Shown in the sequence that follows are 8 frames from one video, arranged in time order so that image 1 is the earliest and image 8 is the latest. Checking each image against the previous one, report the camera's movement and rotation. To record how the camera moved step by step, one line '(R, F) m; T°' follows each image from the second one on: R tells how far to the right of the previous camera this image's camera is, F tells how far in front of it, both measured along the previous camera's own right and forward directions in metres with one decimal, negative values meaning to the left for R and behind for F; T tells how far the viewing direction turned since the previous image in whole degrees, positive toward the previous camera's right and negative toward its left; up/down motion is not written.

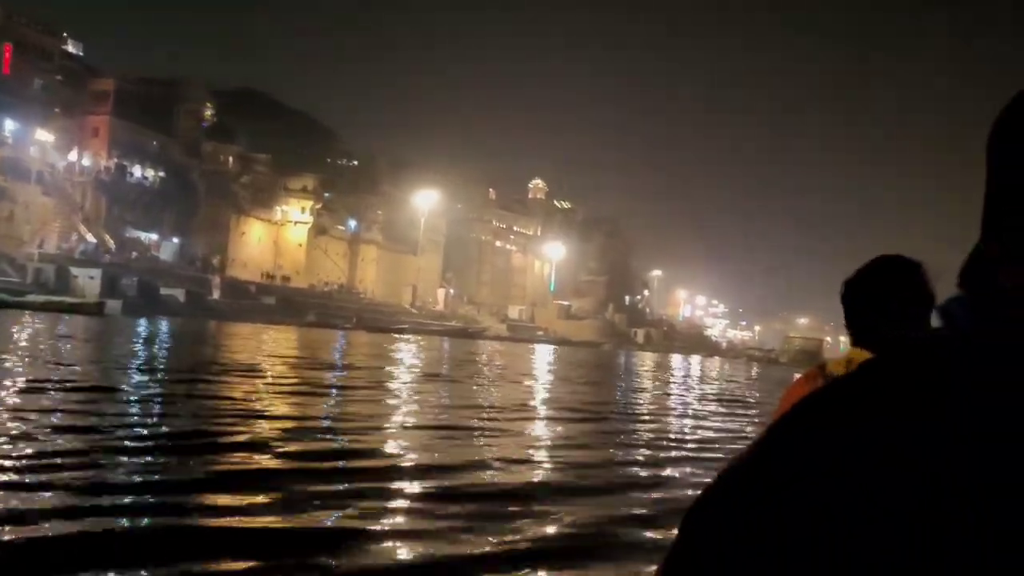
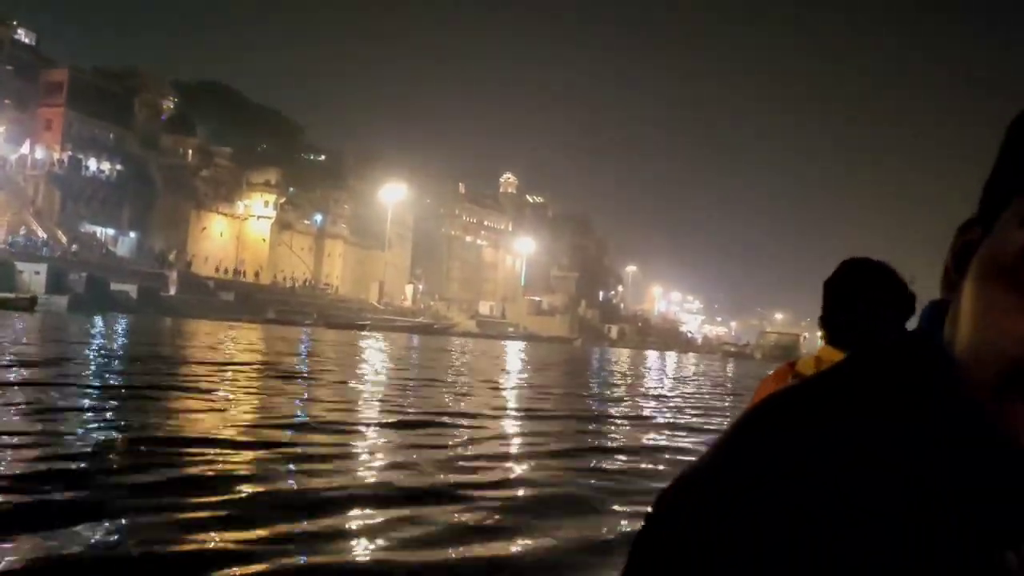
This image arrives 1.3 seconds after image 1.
(+0.5, +0.6) m; +1°
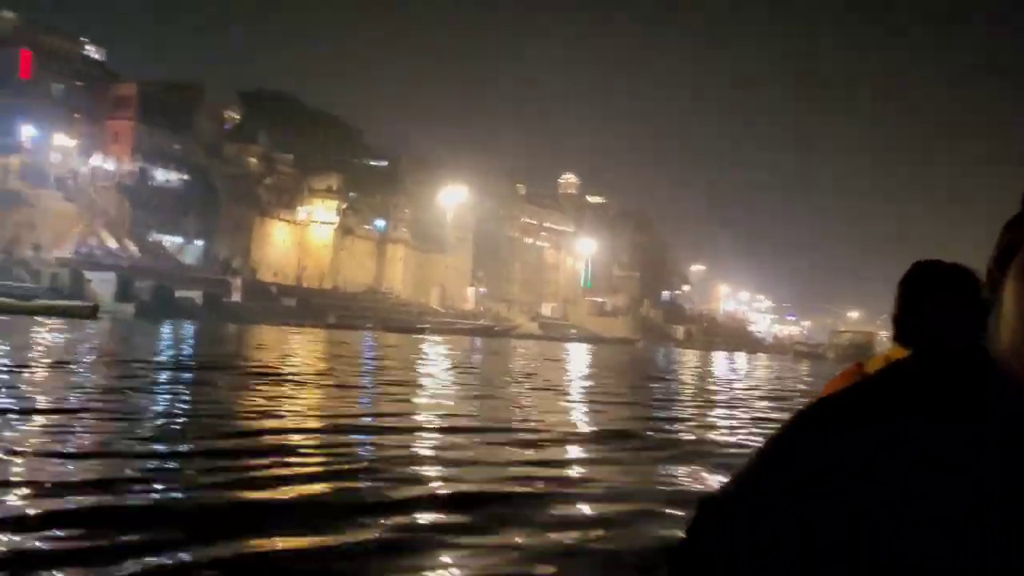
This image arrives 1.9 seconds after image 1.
(+0.3, +0.2) m; -4°
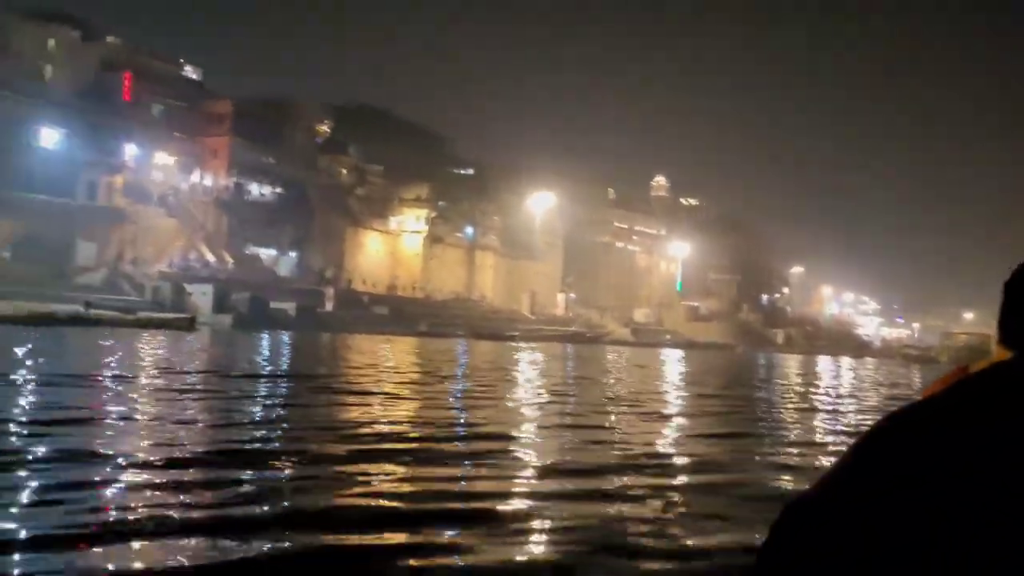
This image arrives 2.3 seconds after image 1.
(+0.2, +0.3) m; -6°
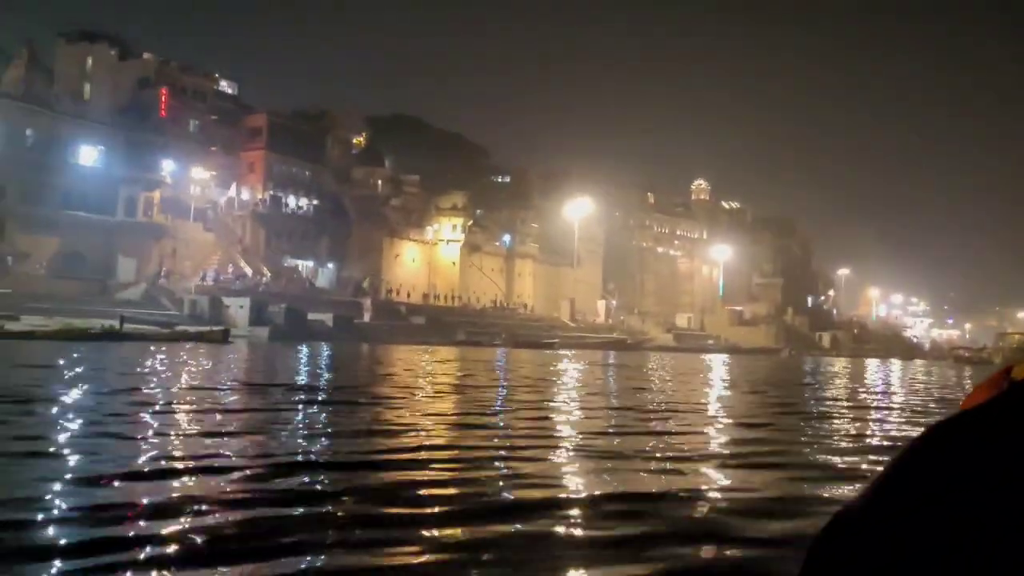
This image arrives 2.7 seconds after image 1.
(+0.2, +0.5) m; -3°
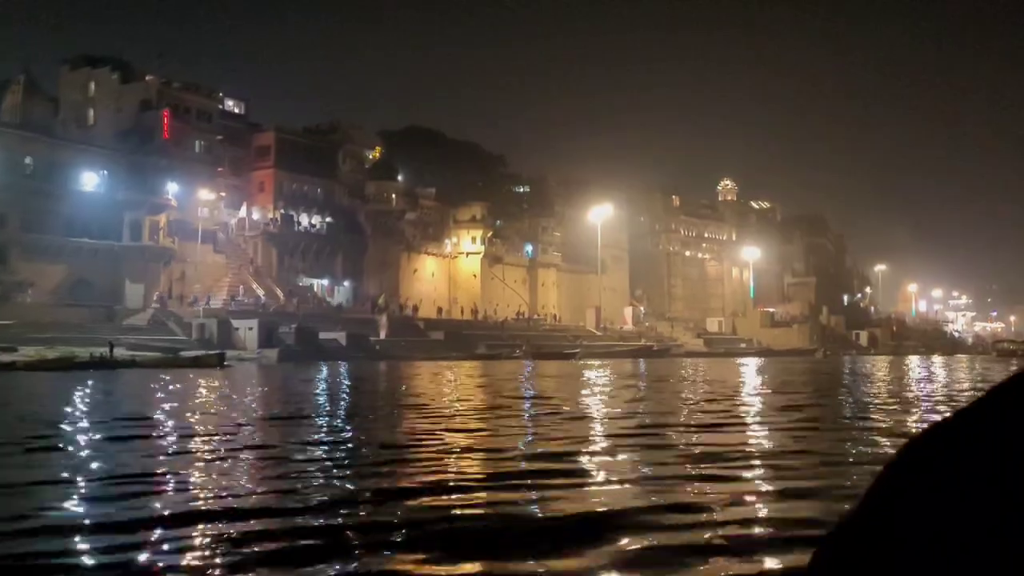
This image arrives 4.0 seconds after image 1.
(+0.6, +1.2) m; -2°
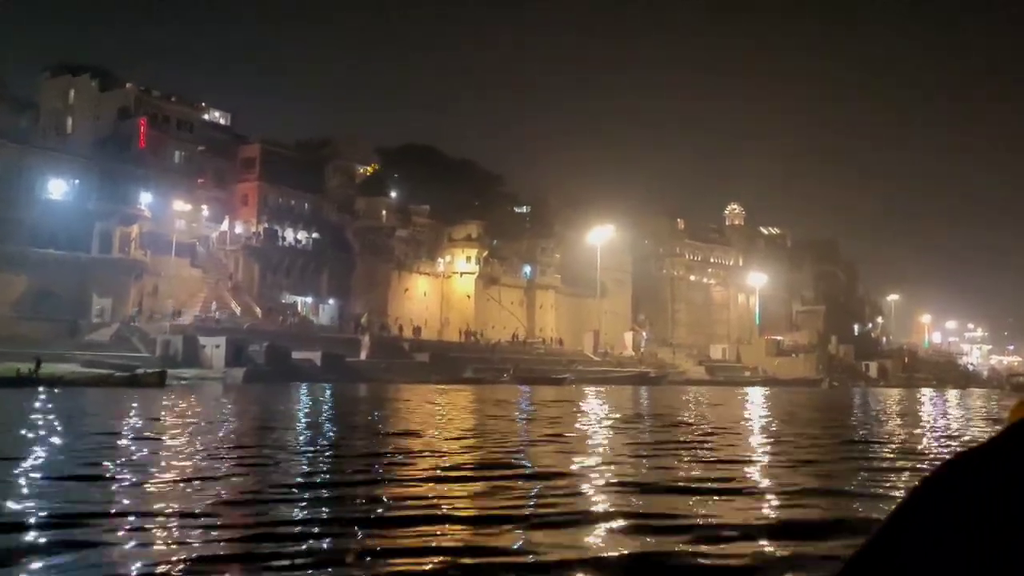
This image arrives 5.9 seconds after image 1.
(+1.0, +1.5) m; -1°
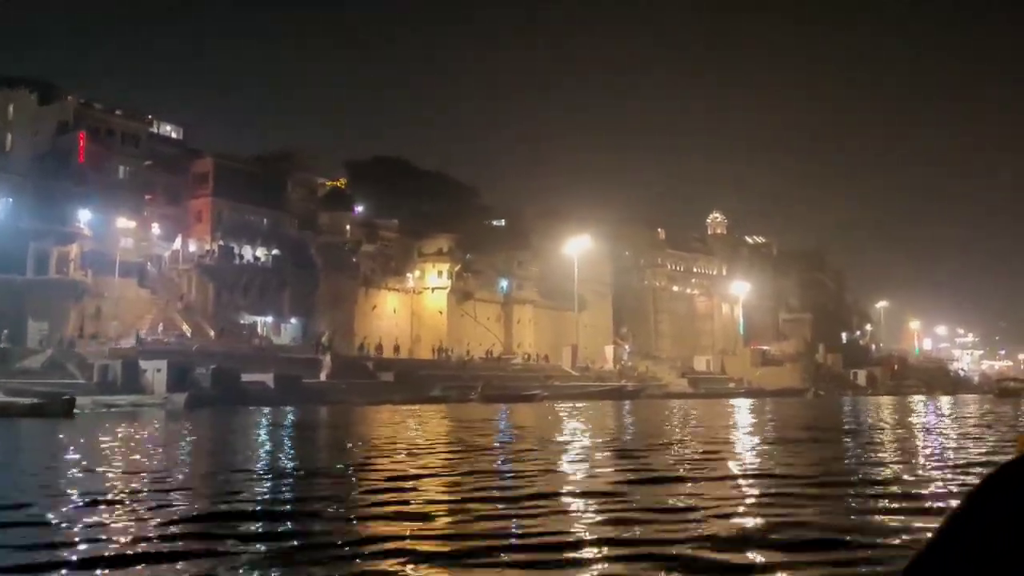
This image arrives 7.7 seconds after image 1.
(+1.0, +1.7) m; +1°
